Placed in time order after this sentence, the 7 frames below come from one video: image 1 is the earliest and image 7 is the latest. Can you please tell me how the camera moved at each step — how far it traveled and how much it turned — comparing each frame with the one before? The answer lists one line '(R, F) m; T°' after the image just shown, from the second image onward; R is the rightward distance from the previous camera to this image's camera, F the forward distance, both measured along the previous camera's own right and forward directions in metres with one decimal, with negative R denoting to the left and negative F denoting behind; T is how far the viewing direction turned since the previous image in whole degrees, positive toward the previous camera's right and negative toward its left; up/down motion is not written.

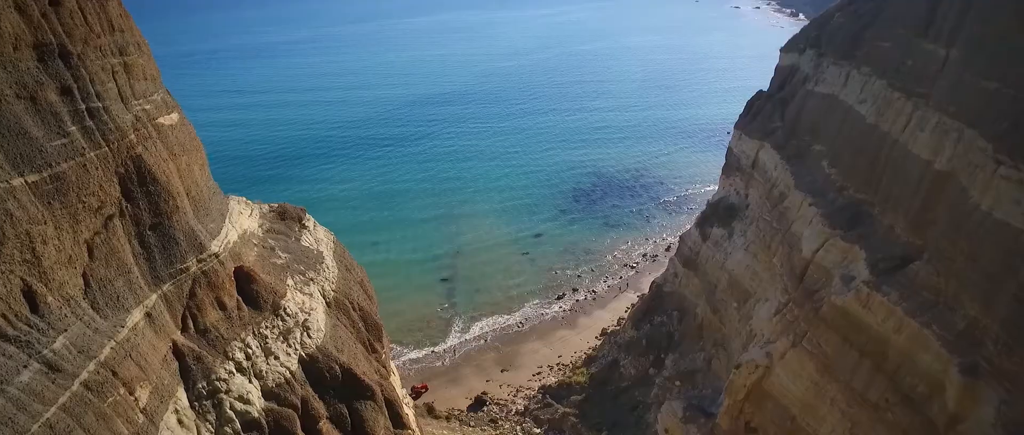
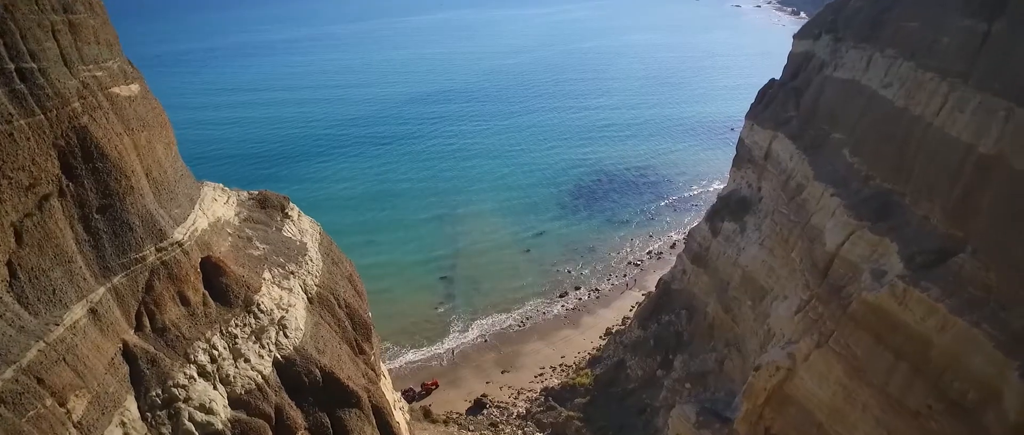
(0.0, +0.8) m; 0°
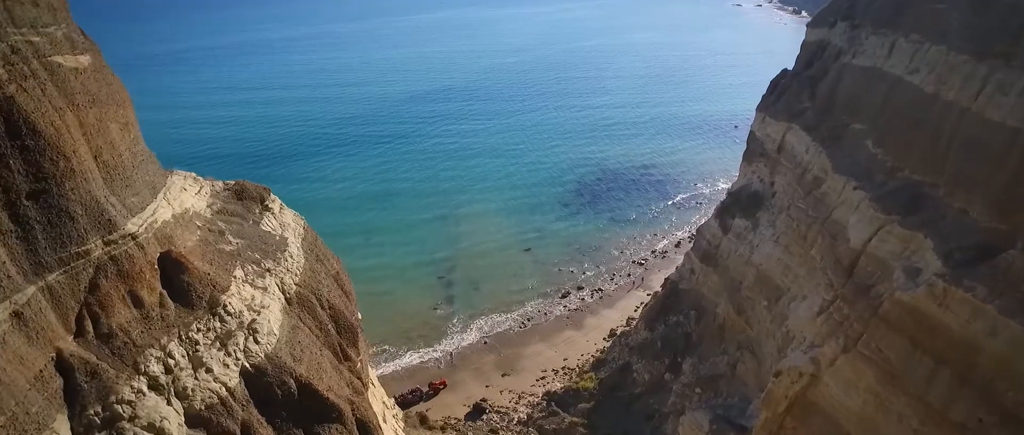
(0.0, +0.7) m; 0°
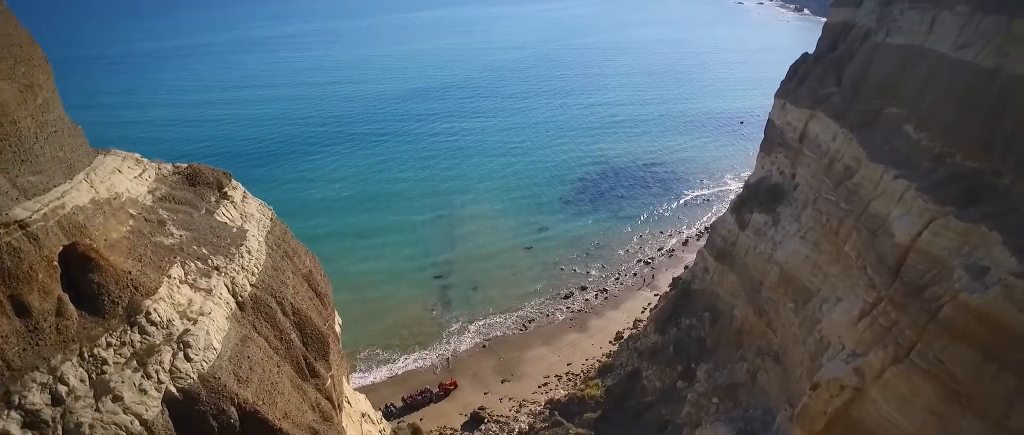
(0.0, +1.1) m; 0°
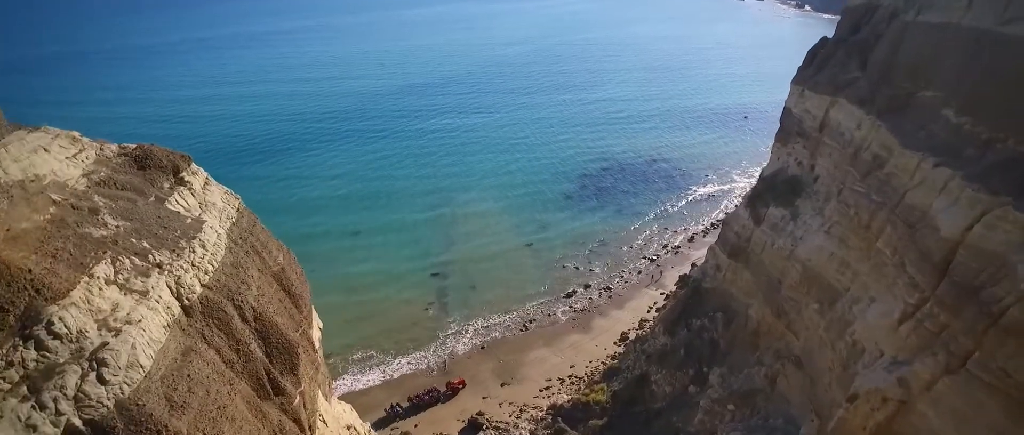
(0.0, +0.9) m; 0°
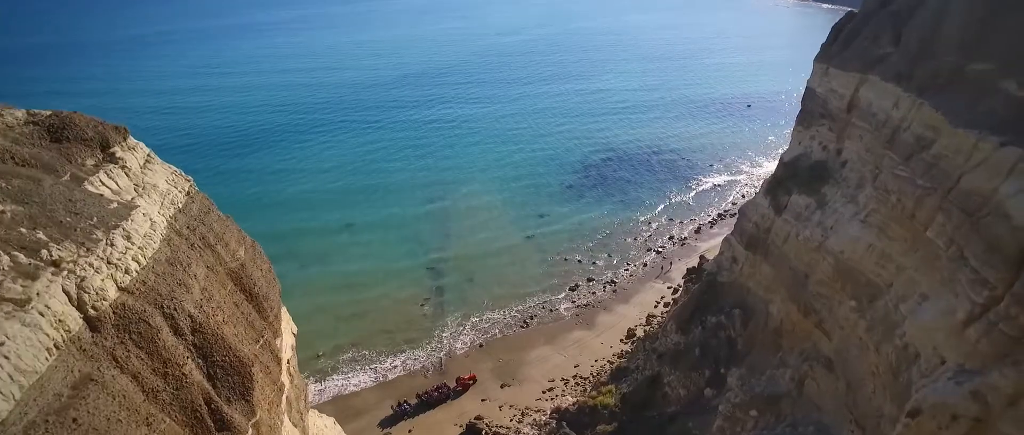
(-0.1, +1.1) m; 0°
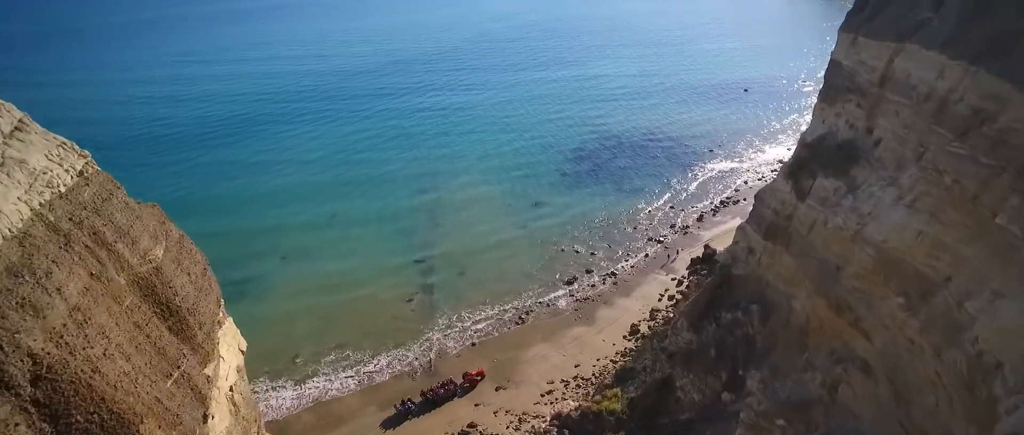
(-0.1, +1.3) m; +1°
